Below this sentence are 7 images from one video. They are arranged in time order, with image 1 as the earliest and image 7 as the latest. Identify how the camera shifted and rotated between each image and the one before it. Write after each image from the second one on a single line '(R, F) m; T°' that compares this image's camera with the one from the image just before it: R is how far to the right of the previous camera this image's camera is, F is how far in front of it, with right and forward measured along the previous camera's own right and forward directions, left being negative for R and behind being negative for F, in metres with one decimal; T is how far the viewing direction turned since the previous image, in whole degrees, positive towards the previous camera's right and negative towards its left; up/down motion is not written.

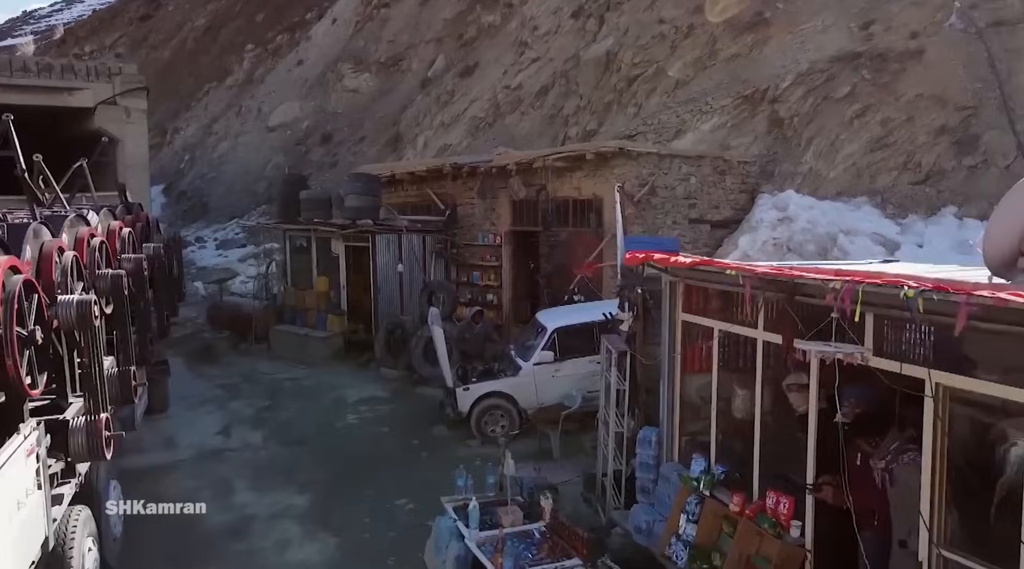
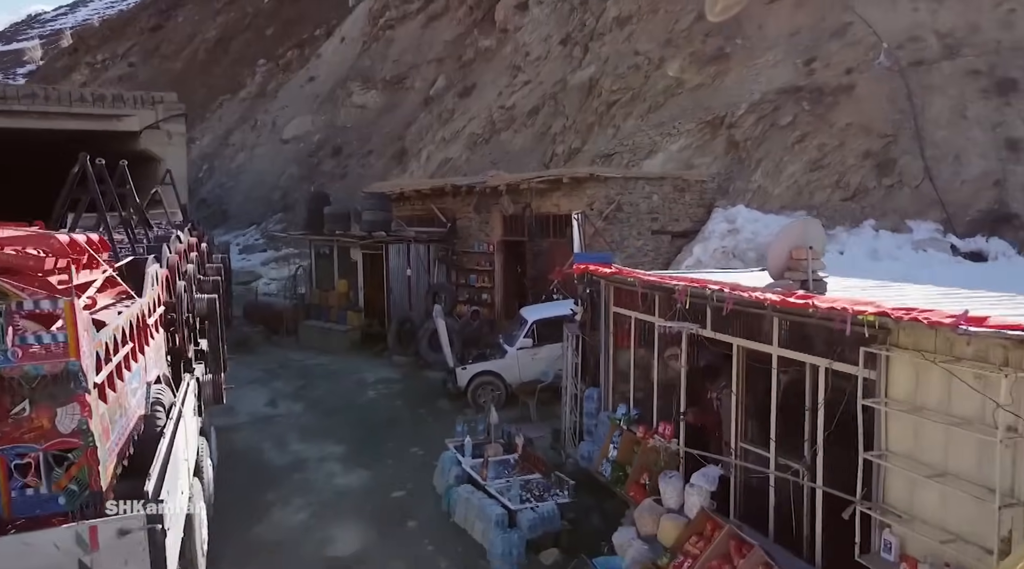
(+0.2, -2.4) m; 0°
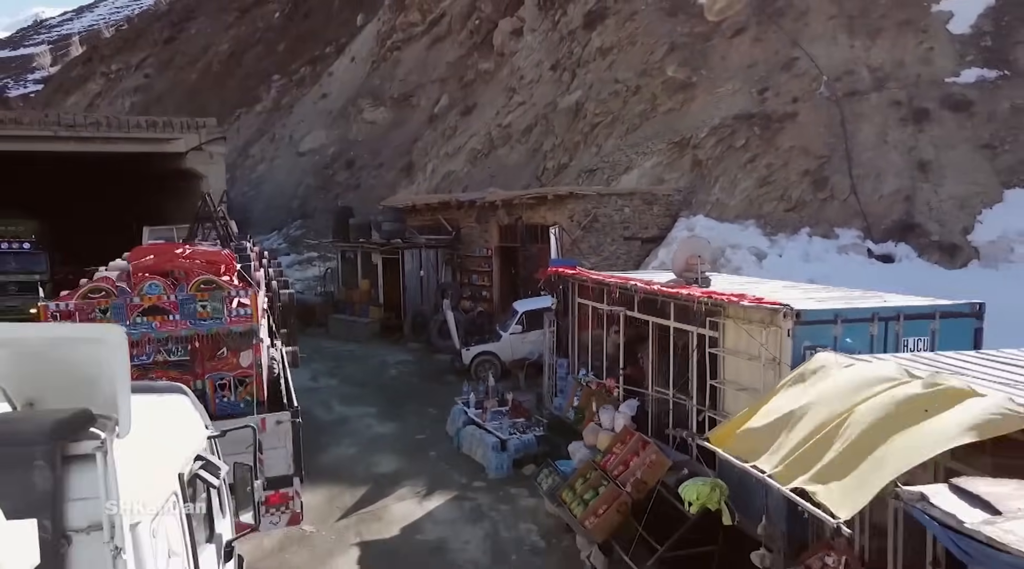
(+0.1, -3.0) m; 0°
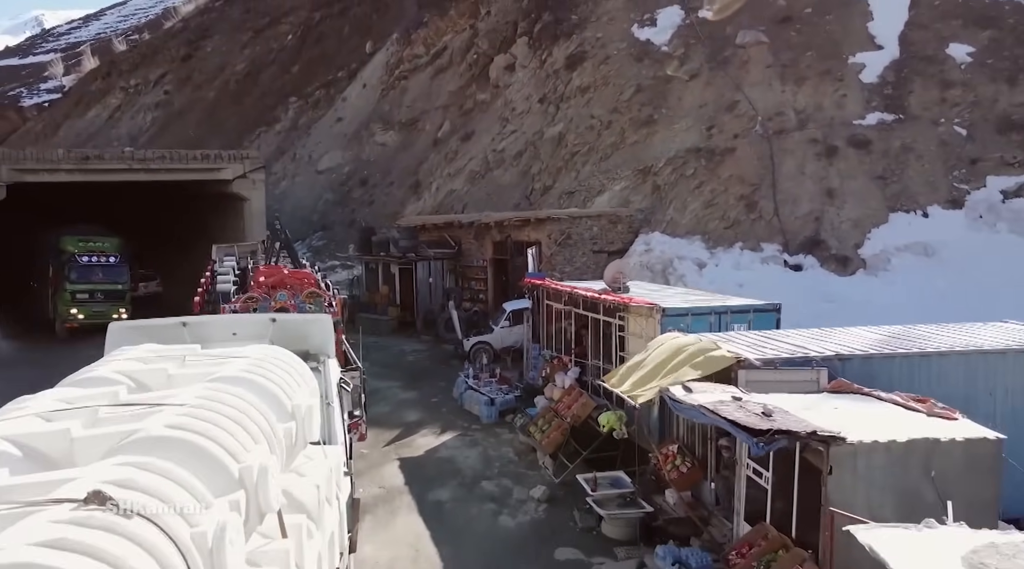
(+0.2, -4.4) m; 0°
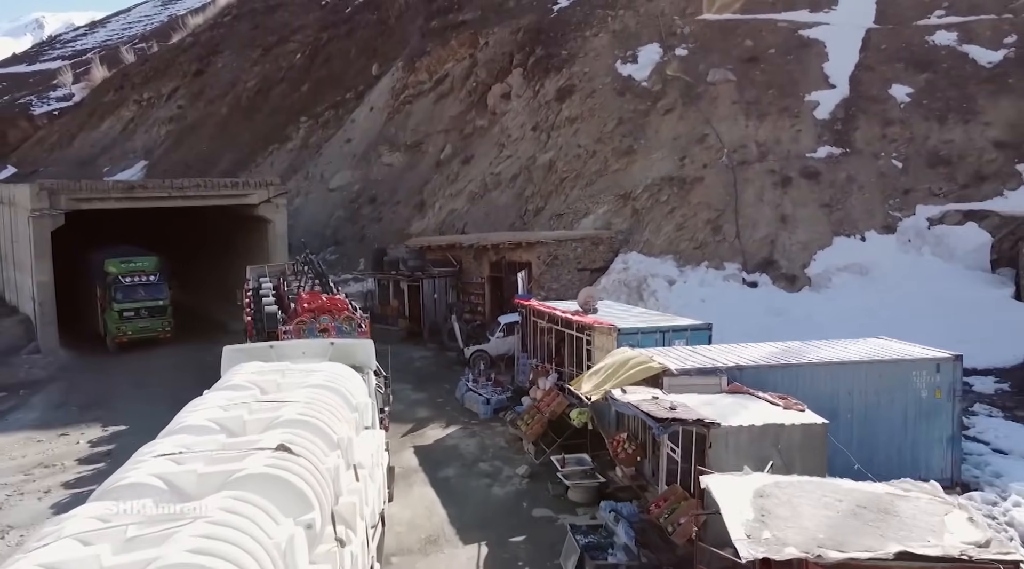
(+0.2, -3.2) m; 0°
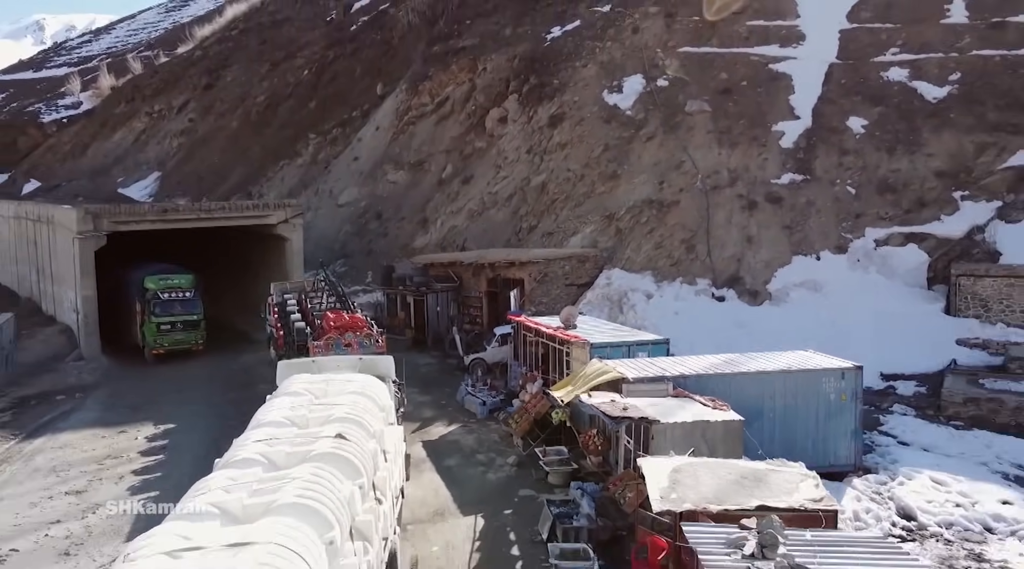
(+0.2, -3.0) m; 0°
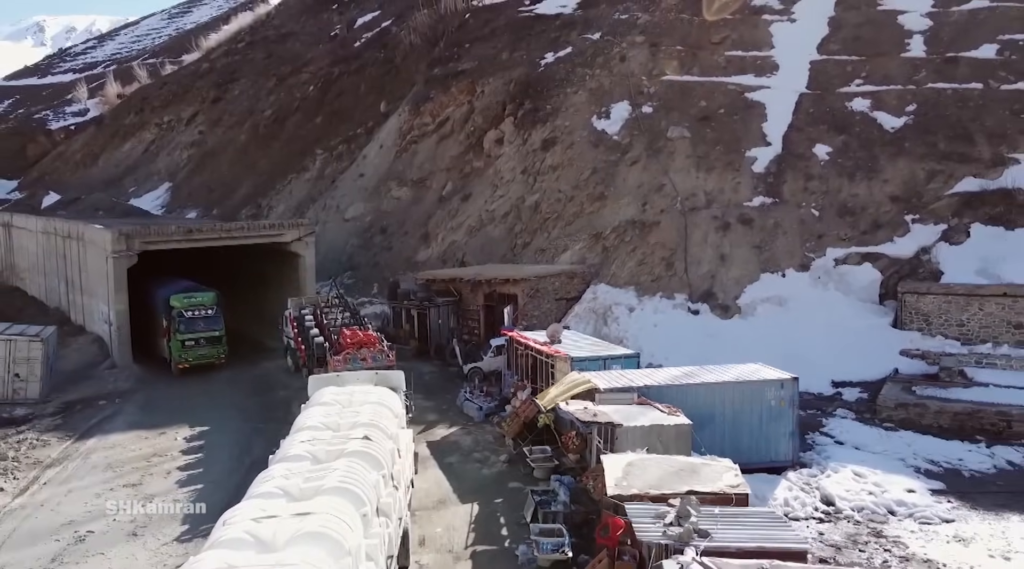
(+0.2, -2.8) m; 0°
